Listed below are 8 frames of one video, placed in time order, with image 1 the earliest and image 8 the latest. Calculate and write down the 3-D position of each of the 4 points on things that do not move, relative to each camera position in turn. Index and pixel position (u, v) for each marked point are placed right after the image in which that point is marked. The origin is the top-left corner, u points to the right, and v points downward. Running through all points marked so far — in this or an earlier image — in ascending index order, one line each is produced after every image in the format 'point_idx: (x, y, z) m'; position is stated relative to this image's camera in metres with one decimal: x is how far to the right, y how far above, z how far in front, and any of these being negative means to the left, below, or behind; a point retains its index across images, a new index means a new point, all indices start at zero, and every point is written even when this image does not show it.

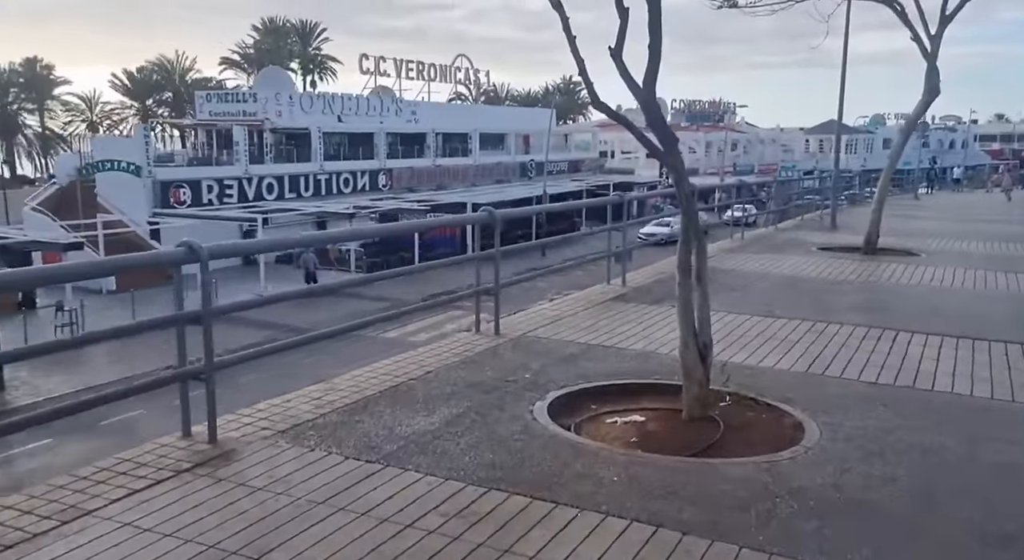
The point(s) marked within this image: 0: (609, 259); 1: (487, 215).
0: (+1.1, +0.2, +9.7) m
1: (-0.2, +0.5, +7.1) m
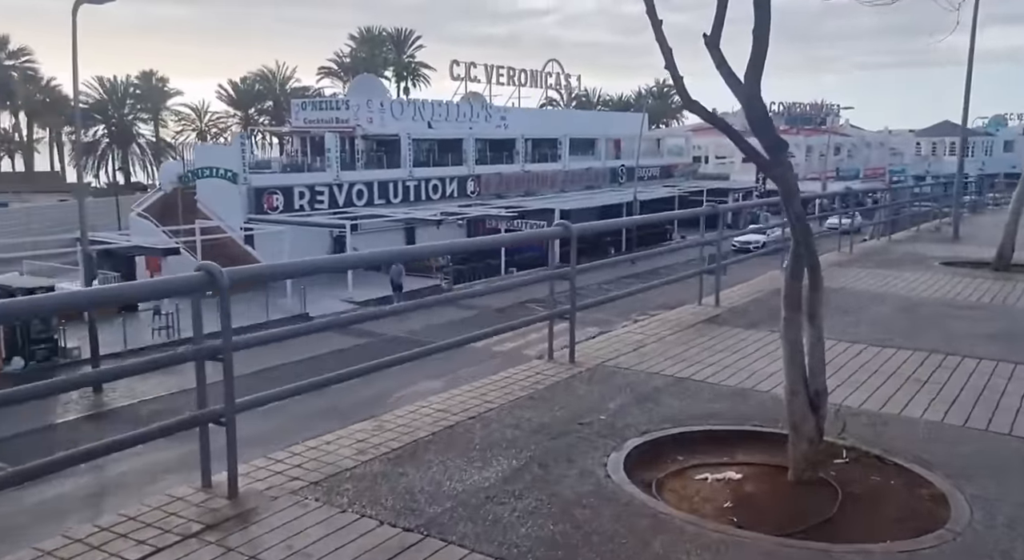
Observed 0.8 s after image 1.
0: (+1.9, 0.0, +8.8) m
1: (+0.4, +0.4, +6.4) m
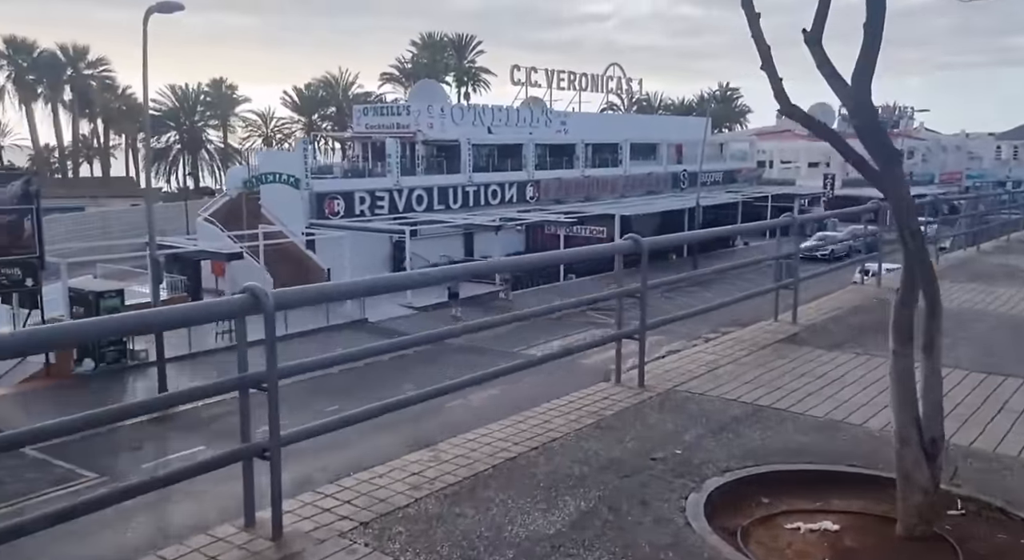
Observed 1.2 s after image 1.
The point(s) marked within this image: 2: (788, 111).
0: (+2.5, -0.1, +8.3) m
1: (+0.8, +0.2, +6.0) m
2: (+1.0, +0.6, +3.1) m
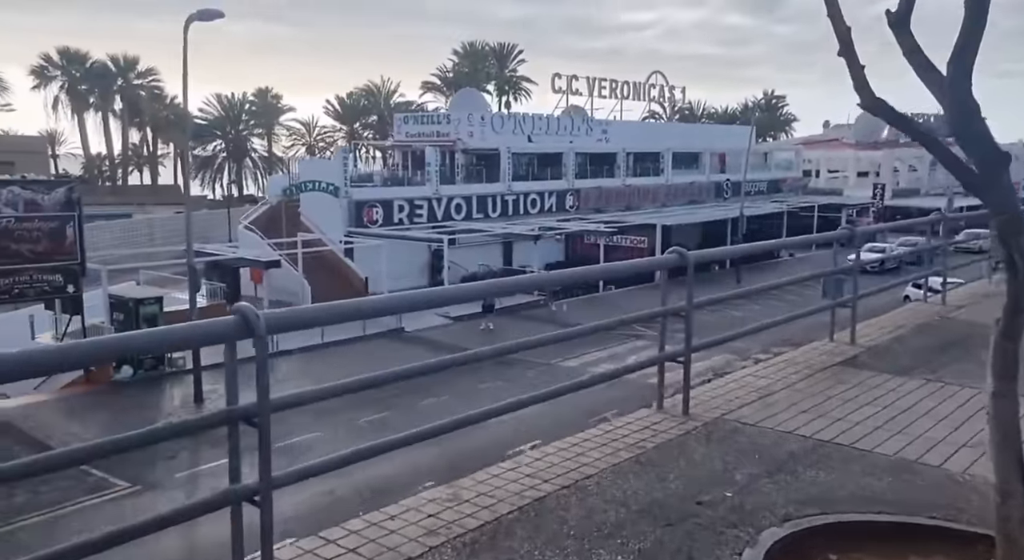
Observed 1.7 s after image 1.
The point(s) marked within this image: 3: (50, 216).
0: (+2.8, -0.2, +7.7) m
1: (+1.0, +0.1, +5.5) m
2: (+1.1, +0.5, +2.6) m
3: (-9.8, +1.3, +18.4) m
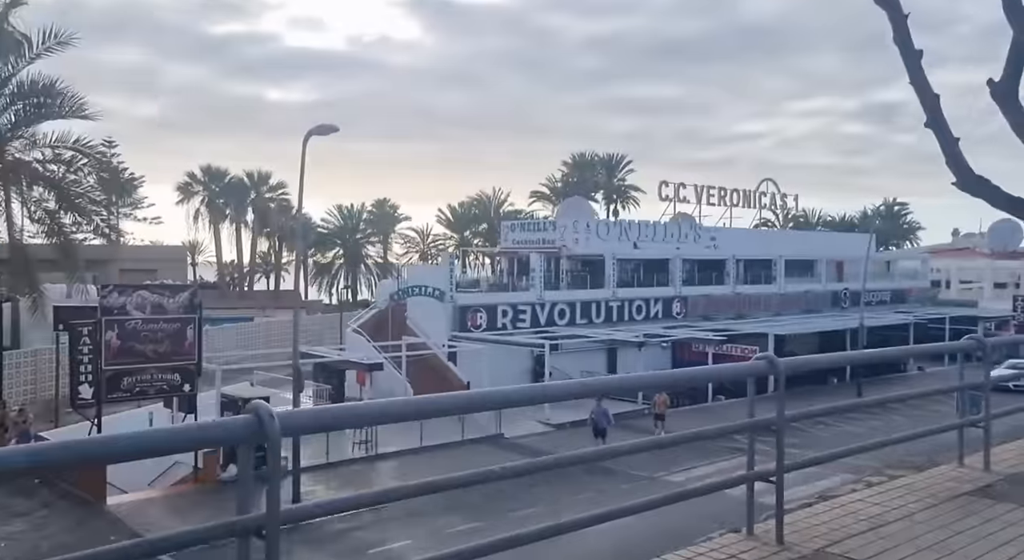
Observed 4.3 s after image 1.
0: (+3.5, -1.1, +6.9) m
1: (+1.4, -0.5, +4.9) m
2: (+1.1, +0.2, +2.2) m
3: (-7.6, -0.8, +19.1) m
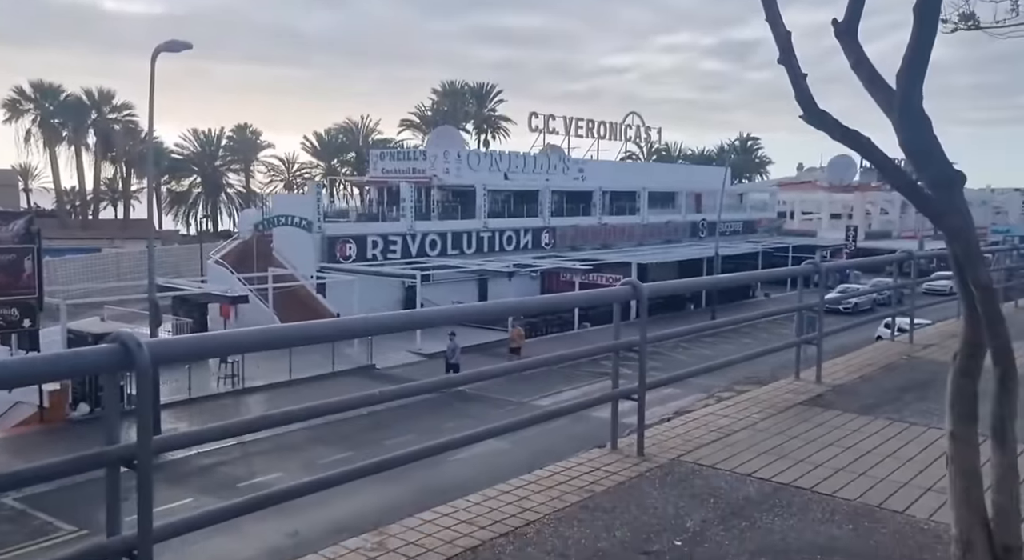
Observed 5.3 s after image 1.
0: (+2.5, -0.6, +7.5) m
1: (+0.7, -0.1, +5.2) m
2: (+0.8, +0.4, +2.4) m
3: (-10.4, +0.7, +17.9) m
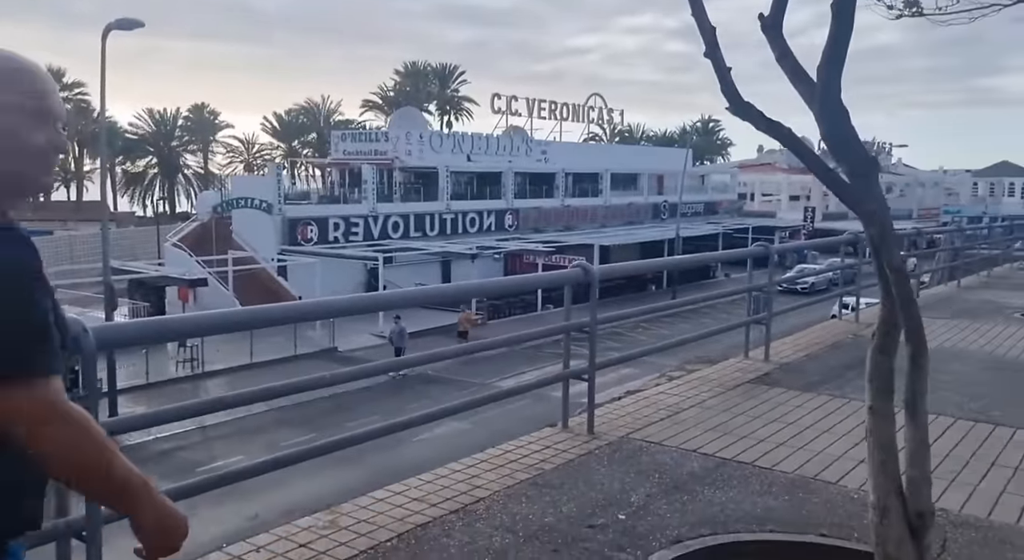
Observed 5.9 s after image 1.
0: (+2.1, -0.4, +7.7) m
1: (+0.4, 0.0, +5.3) m
2: (+0.7, +0.5, +2.5) m
3: (-11.2, +1.0, +17.6) m
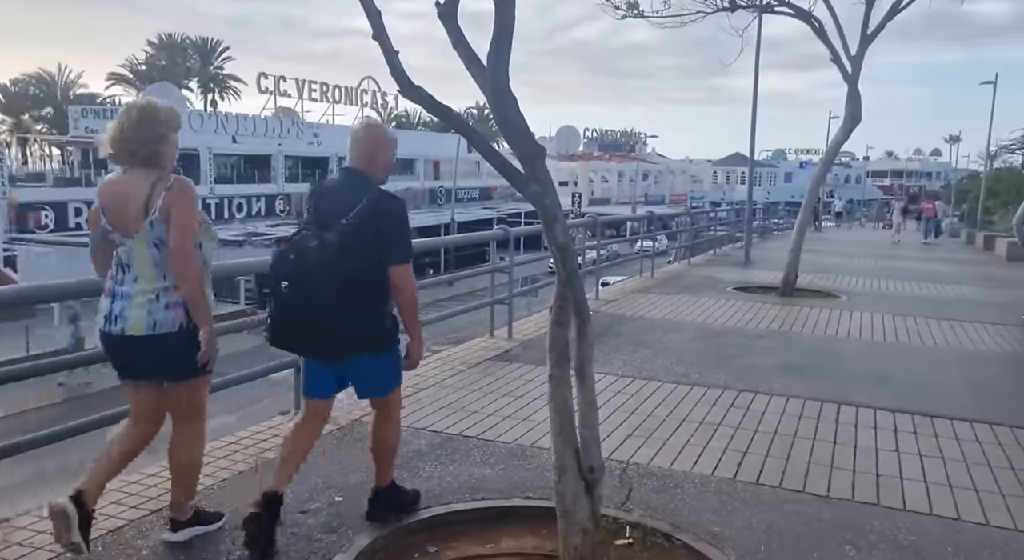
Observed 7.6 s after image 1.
0: (-0.2, -0.2, +8.0) m
1: (-1.2, +0.1, +5.3) m
2: (-0.3, +0.5, +2.6) m
3: (-15.5, +1.0, +14.3) m
